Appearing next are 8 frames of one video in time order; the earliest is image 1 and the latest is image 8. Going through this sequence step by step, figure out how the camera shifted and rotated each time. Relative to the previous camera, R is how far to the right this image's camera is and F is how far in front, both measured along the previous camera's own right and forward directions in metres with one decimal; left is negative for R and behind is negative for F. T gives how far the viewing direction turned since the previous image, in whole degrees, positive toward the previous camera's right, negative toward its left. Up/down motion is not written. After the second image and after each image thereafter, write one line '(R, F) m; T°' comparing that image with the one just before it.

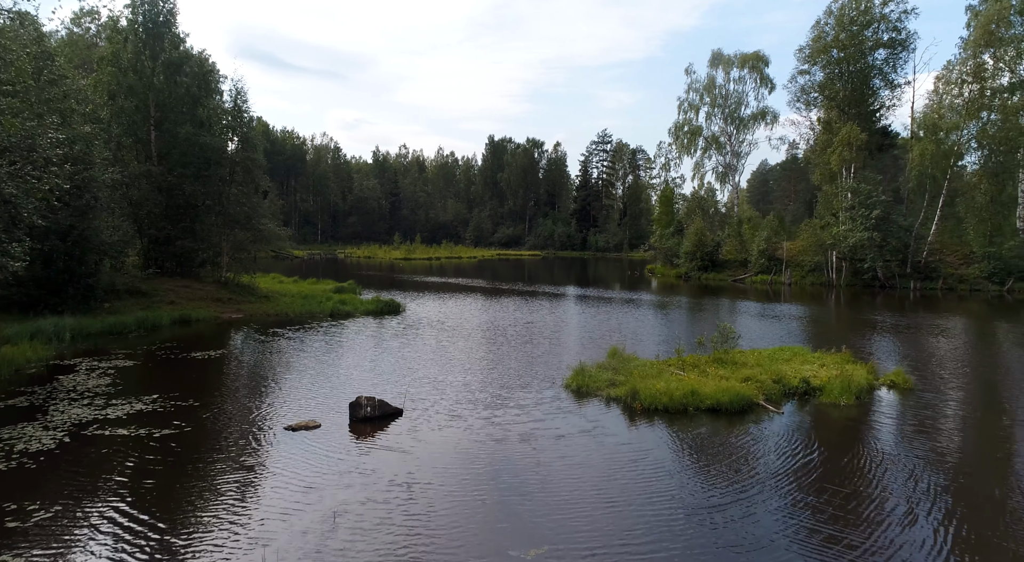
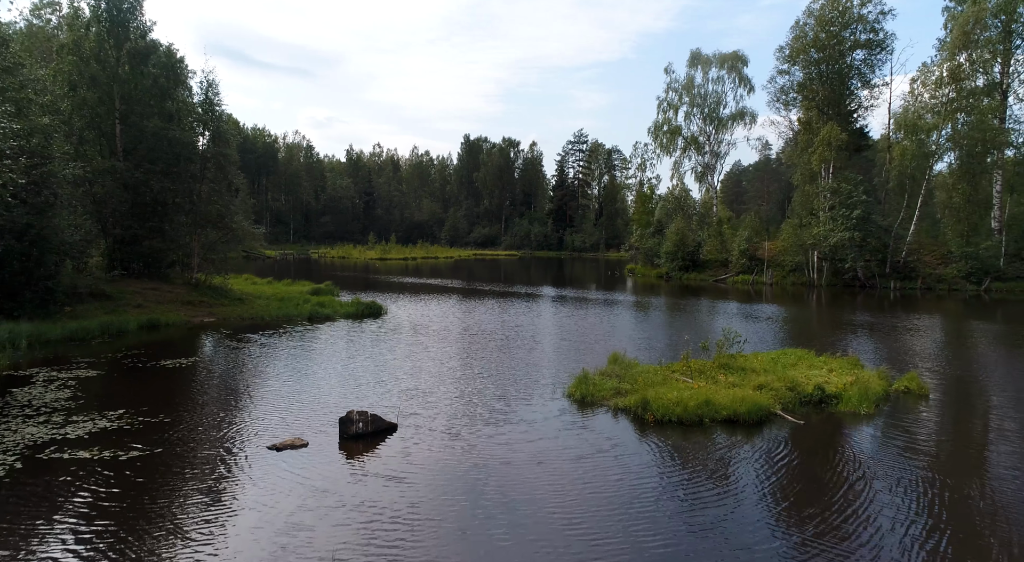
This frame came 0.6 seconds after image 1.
(-0.4, +0.9) m; +2°
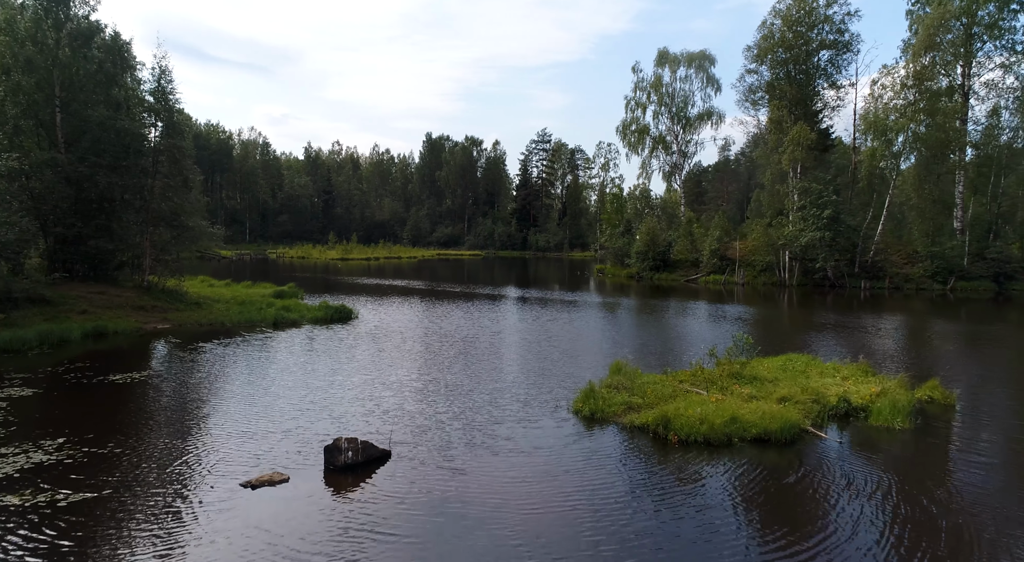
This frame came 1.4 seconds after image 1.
(-0.6, +1.3) m; +3°
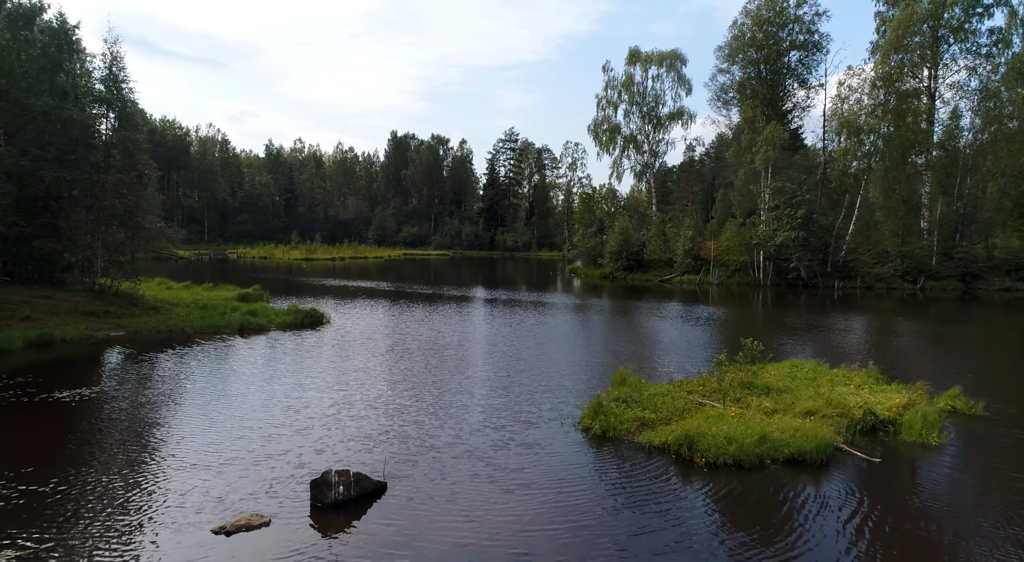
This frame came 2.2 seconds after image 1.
(-0.6, +1.1) m; +3°
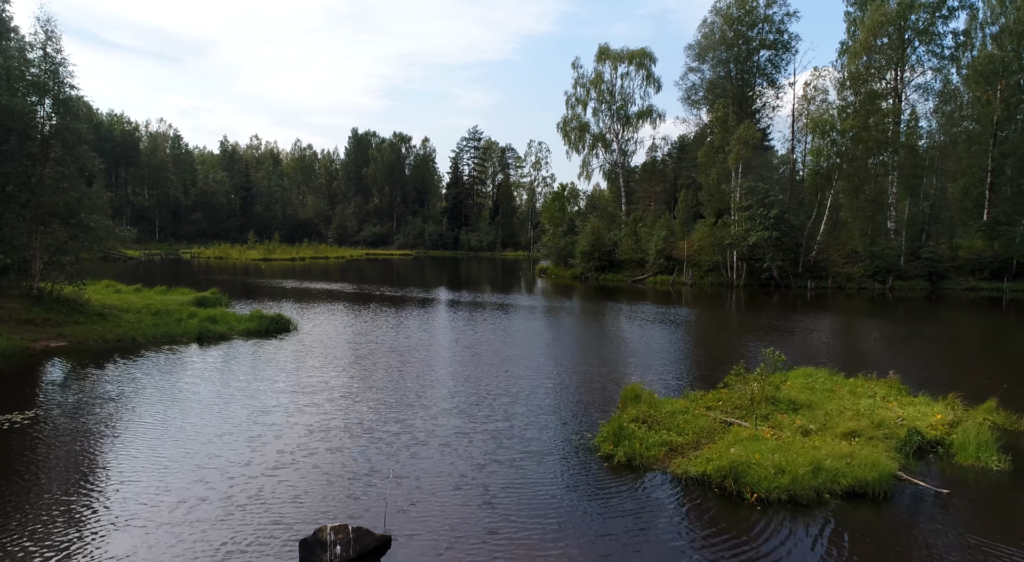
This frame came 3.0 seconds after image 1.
(-0.7, +1.3) m; +3°
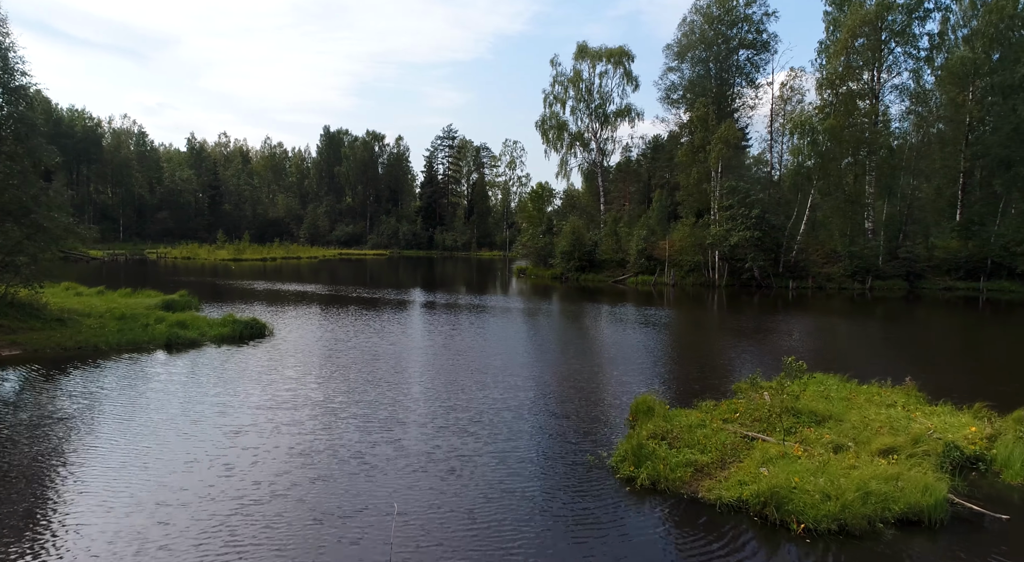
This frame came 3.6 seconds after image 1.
(-0.4, +0.9) m; +2°
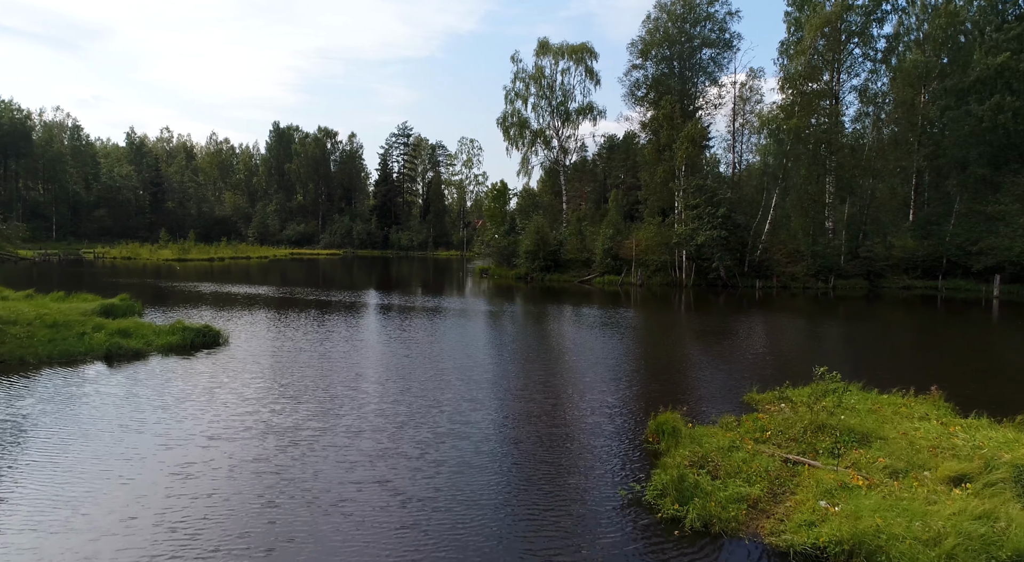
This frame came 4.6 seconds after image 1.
(-0.7, +1.4) m; +4°
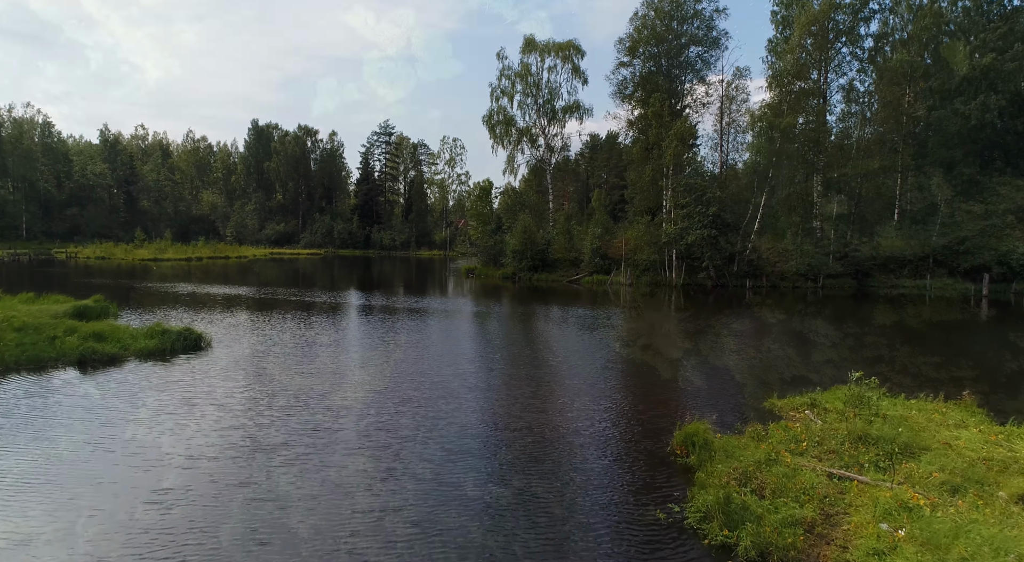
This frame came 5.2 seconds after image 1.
(-0.5, +0.8) m; +2°
